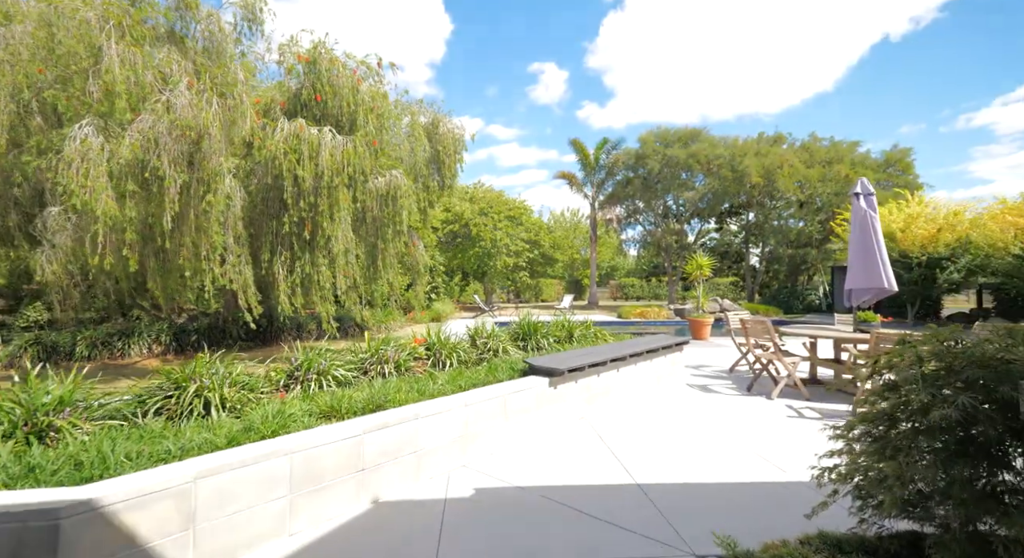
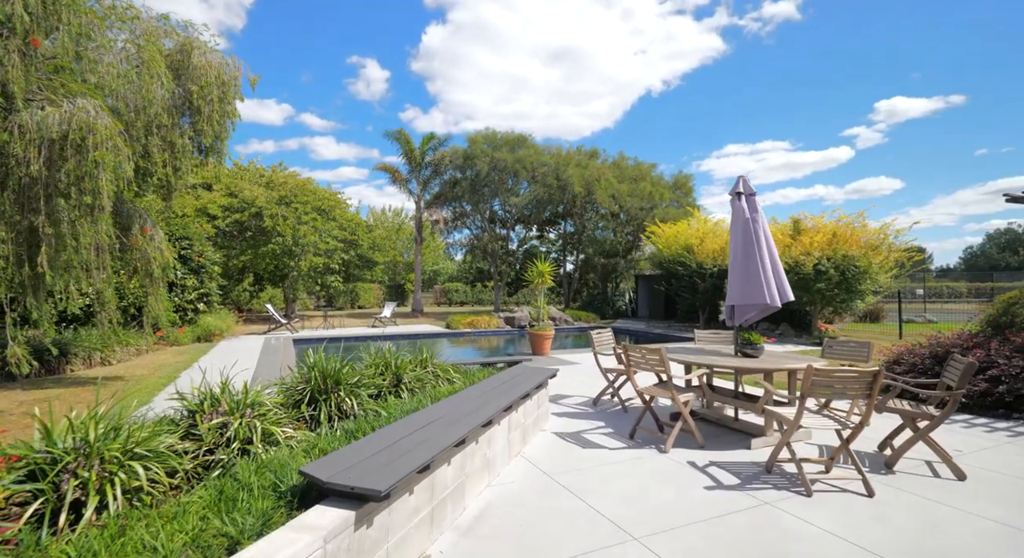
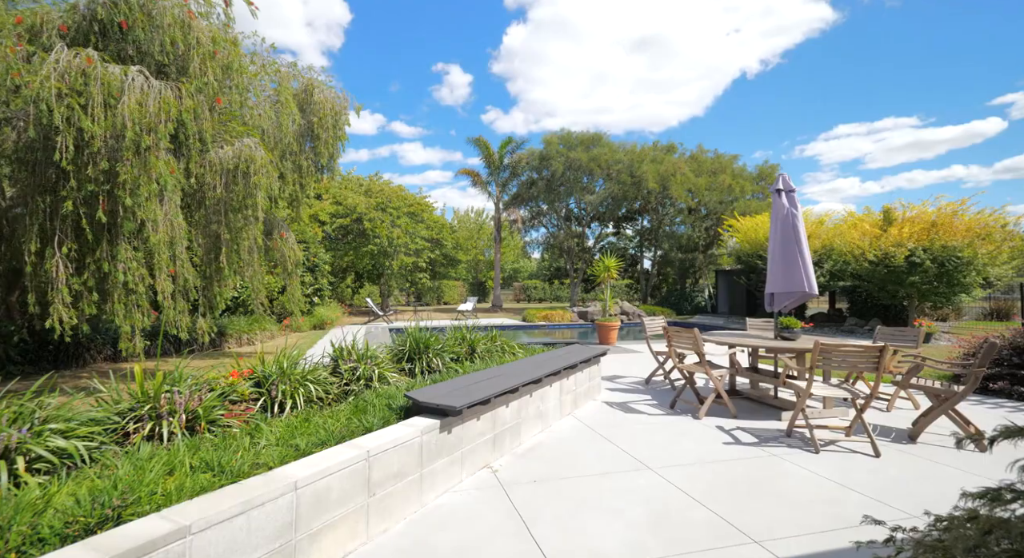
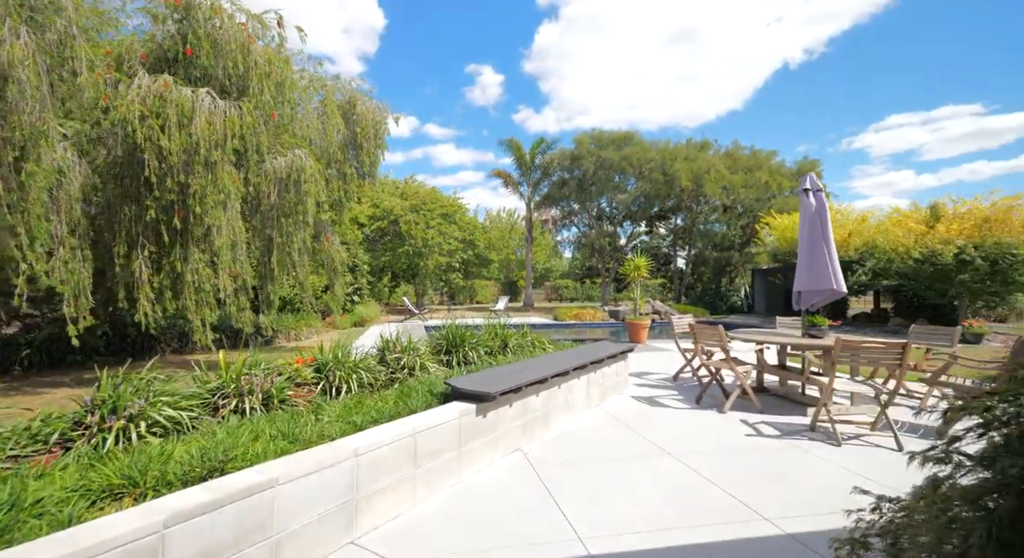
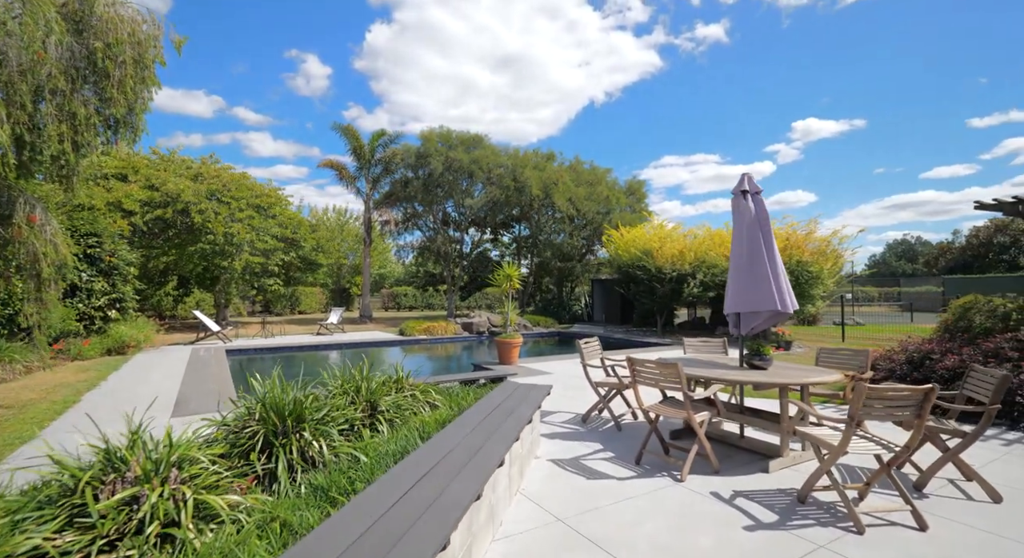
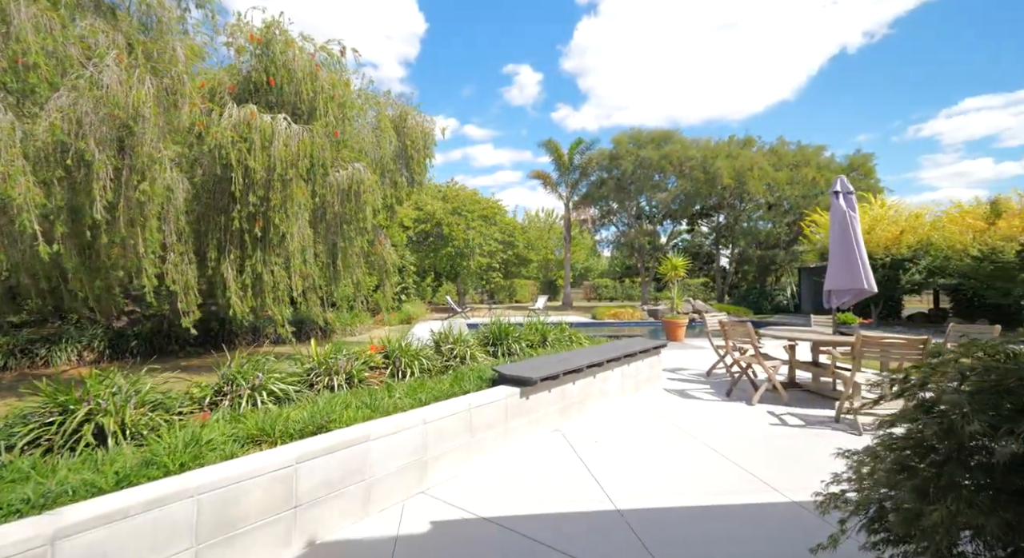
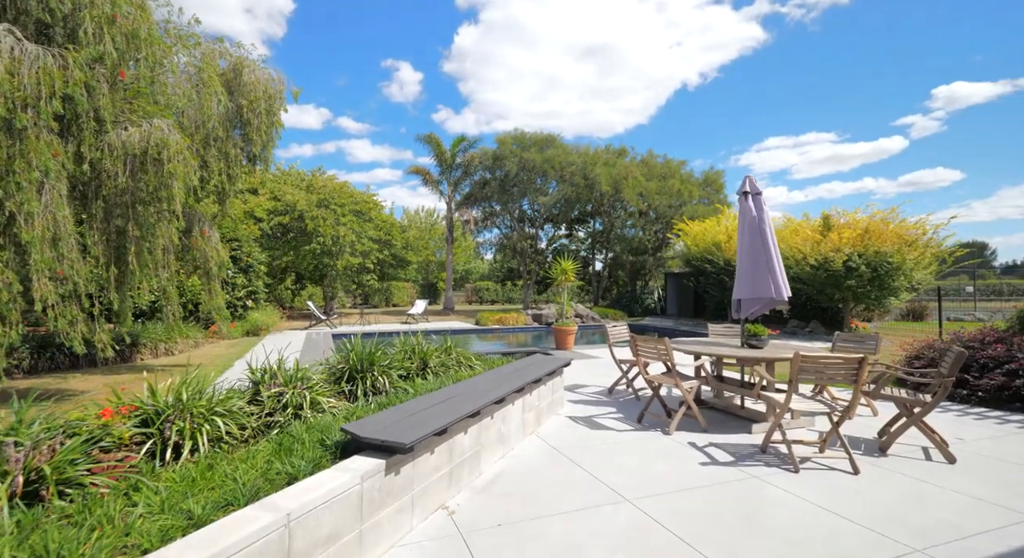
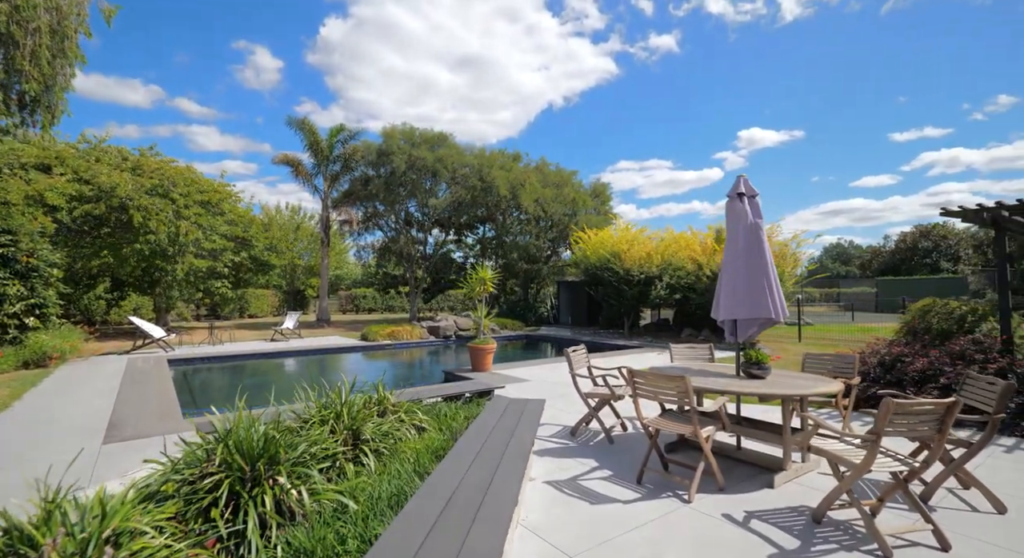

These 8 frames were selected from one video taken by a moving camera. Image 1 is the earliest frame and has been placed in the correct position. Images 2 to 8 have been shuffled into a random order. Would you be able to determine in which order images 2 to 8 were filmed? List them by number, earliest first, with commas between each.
6, 4, 3, 7, 2, 5, 8
